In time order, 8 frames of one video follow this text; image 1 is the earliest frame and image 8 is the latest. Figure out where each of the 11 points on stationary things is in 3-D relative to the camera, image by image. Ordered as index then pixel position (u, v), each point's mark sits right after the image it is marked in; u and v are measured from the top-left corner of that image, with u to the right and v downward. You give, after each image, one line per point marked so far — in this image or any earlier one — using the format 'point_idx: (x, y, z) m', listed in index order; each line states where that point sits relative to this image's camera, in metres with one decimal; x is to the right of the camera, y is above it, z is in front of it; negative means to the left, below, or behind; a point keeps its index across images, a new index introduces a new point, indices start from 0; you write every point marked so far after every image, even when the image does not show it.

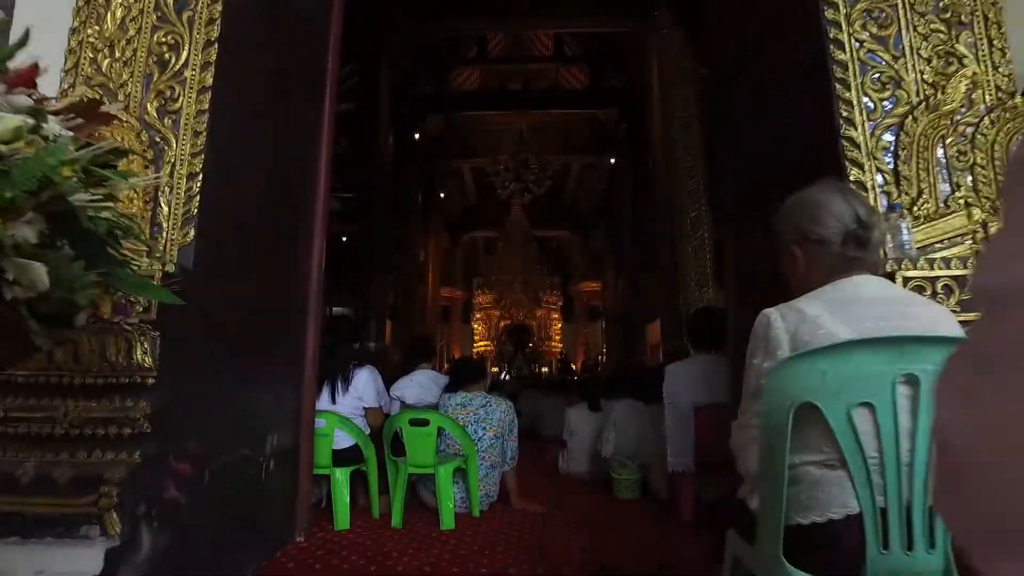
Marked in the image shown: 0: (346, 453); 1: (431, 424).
0: (-0.5, -0.5, +2.2) m
1: (-0.3, -0.4, +2.2) m
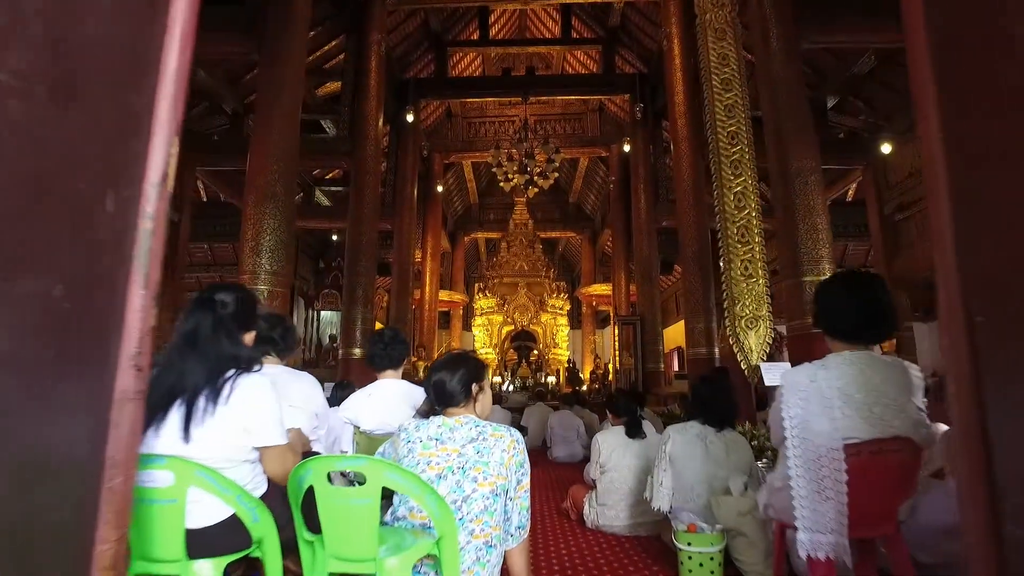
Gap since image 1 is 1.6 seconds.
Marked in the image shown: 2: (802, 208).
0: (-0.5, -0.4, +1.2) m
1: (-0.2, -0.3, +1.2) m
2: (+2.0, +0.6, +4.6) m
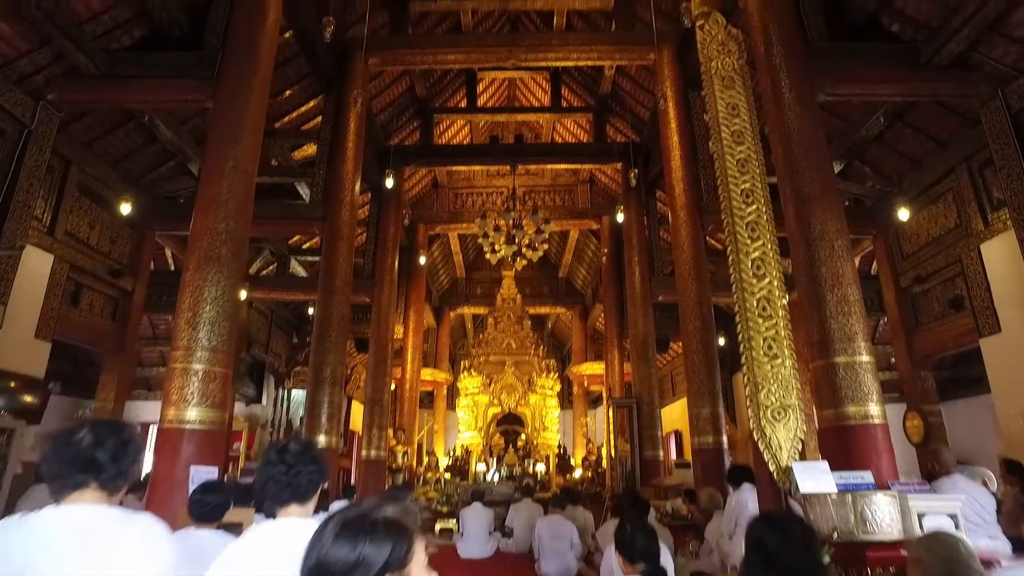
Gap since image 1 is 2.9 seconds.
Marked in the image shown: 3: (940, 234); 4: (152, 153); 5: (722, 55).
0: (-0.6, -0.5, +0.4) m
1: (-0.3, -0.4, +0.4) m
2: (+1.9, +0.1, +4.0) m
3: (+4.1, +0.5, +6.5) m
4: (-3.6, +1.4, +6.9) m
5: (+1.3, +1.5, +4.4) m
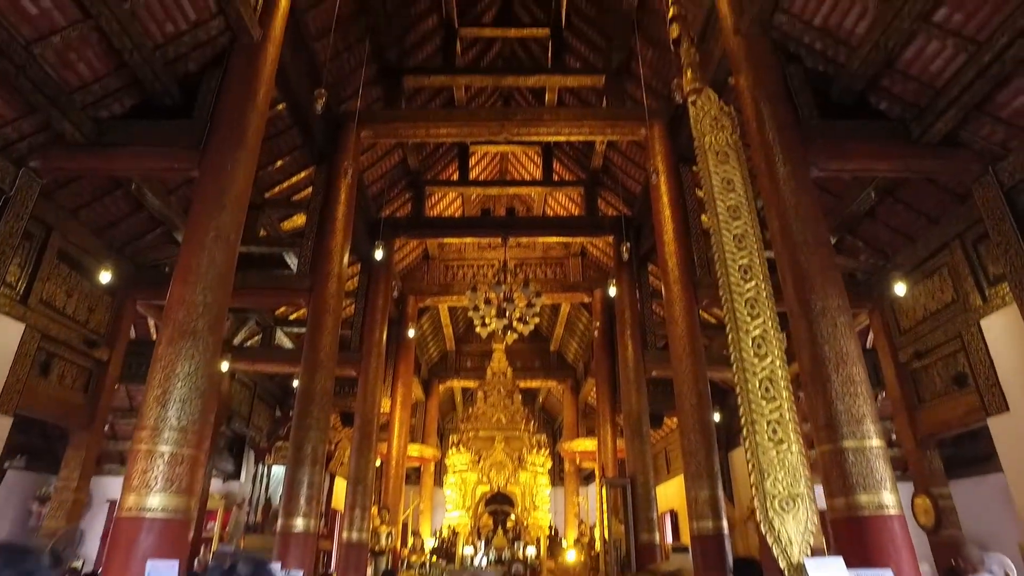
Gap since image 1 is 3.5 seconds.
0: (-0.6, -0.6, +0.2) m
1: (-0.3, -0.5, +0.2) m
2: (+1.8, -0.4, +3.8) m
3: (+4.0, -0.2, +6.4) m
4: (-3.7, +0.7, +6.8) m
5: (+1.3, +1.0, +4.3) m
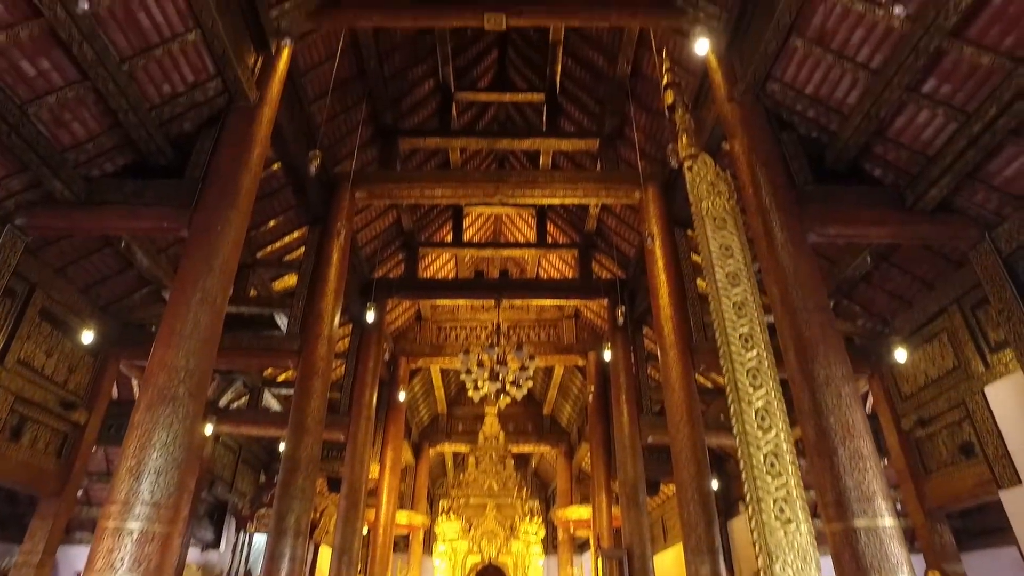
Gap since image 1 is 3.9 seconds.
0: (-0.6, -0.6, 0.0) m
1: (-0.3, -0.5, 0.0) m
2: (+1.8, -0.7, +3.7) m
3: (+3.9, -0.8, +6.2) m
4: (-3.8, +0.1, +6.7) m
5: (+1.3, +0.6, +4.3) m
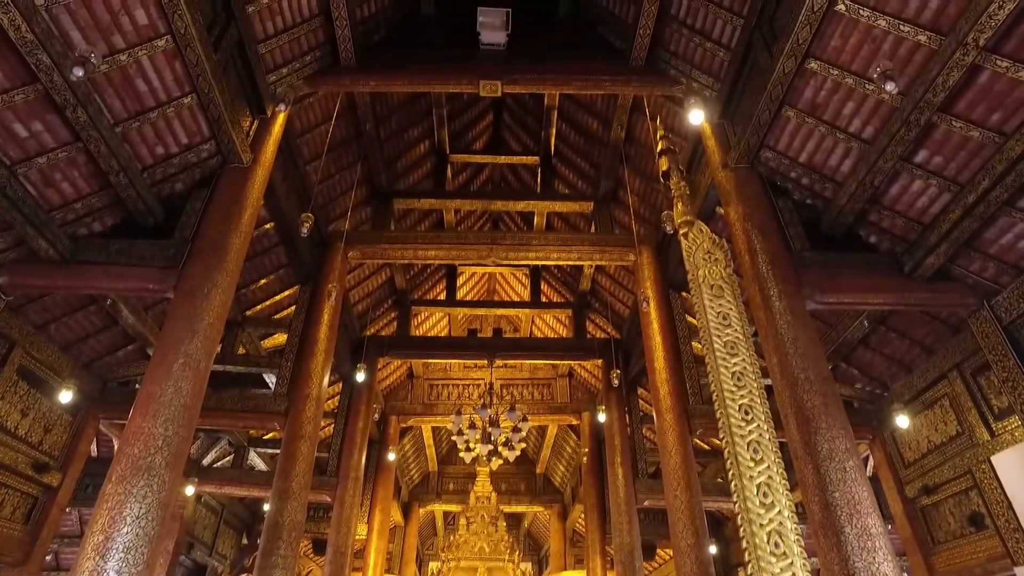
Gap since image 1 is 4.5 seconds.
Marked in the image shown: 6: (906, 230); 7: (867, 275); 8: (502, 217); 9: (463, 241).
0: (-0.6, -0.7, -0.1) m
1: (-0.3, -0.6, -0.1) m
2: (+1.7, -1.1, +3.5) m
3: (+3.8, -1.4, +6.1) m
4: (-3.9, -0.5, +6.5) m
5: (+1.2, +0.2, +4.3) m
6: (+2.7, +0.4, +4.7) m
7: (+2.4, +0.1, +4.7) m
8: (-0.1, +1.0, +9.9) m
9: (-0.5, +0.5, +7.4) m
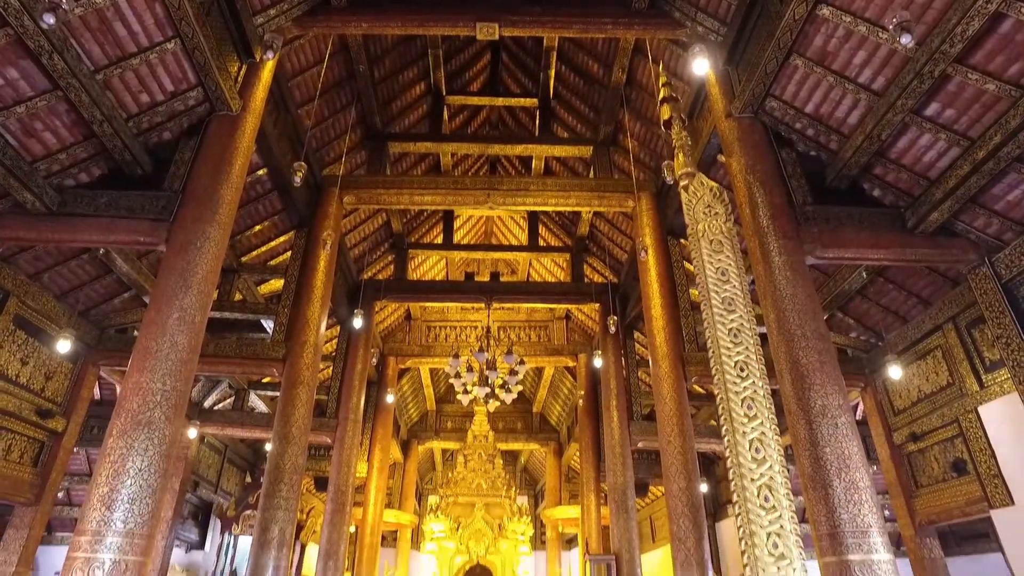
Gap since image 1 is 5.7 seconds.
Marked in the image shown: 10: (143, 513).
0: (-0.6, -0.8, -0.1) m
1: (-0.3, -0.7, -0.1) m
2: (+1.7, -0.9, +3.6) m
3: (+3.8, -1.0, +6.2) m
4: (-3.9, 0.0, +6.5) m
5: (+1.2, +0.4, +4.2) m
6: (+2.7, +0.7, +4.6) m
7: (+2.4, +0.4, +4.6) m
8: (-0.2, +1.8, +9.7) m
9: (-0.6, +1.1, +7.3) m
10: (-1.9, -1.2, +3.5) m
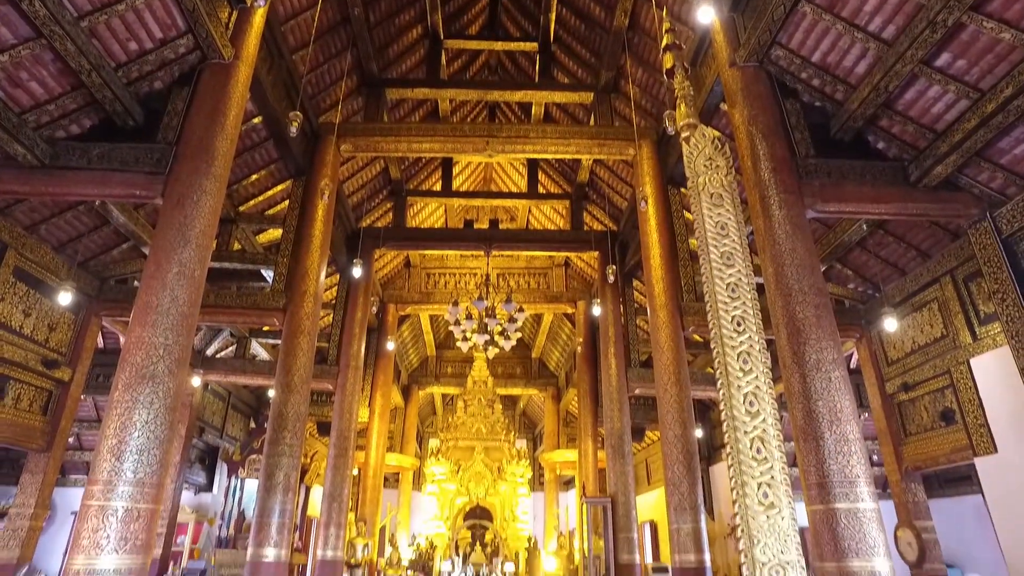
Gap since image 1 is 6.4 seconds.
0: (-0.6, -0.8, 0.0) m
1: (-0.3, -0.8, 0.0) m
2: (+1.7, -0.7, +3.7) m
3: (+3.8, -0.5, +6.3) m
4: (-3.9, +0.5, +6.5) m
5: (+1.2, +0.7, +4.2) m
6: (+2.7, +1.0, +4.6) m
7: (+2.4, +0.7, +4.6) m
8: (-0.2, +2.6, +9.5) m
9: (-0.6, +1.6, +7.2) m
10: (-1.9, -0.9, +3.6) m
